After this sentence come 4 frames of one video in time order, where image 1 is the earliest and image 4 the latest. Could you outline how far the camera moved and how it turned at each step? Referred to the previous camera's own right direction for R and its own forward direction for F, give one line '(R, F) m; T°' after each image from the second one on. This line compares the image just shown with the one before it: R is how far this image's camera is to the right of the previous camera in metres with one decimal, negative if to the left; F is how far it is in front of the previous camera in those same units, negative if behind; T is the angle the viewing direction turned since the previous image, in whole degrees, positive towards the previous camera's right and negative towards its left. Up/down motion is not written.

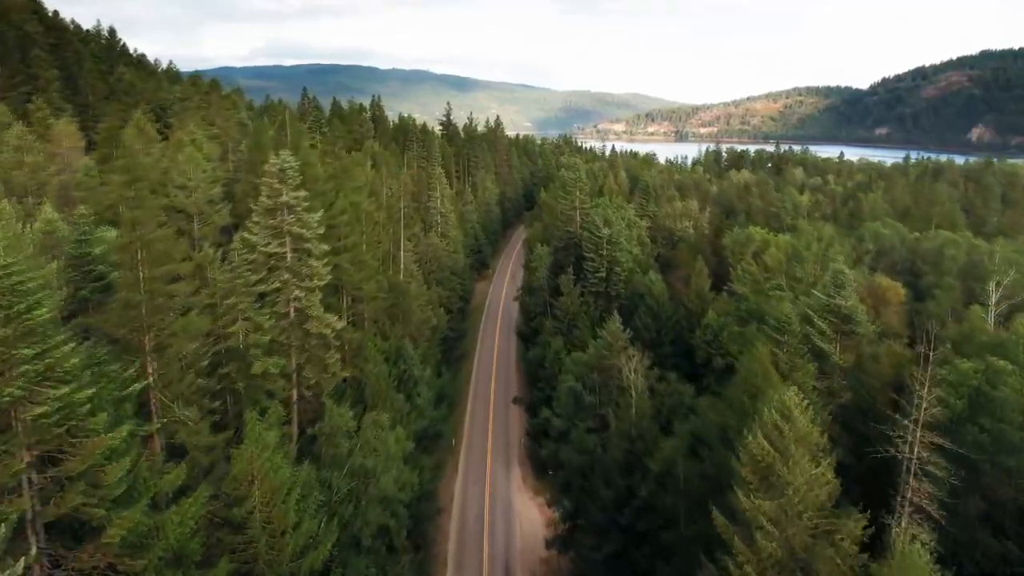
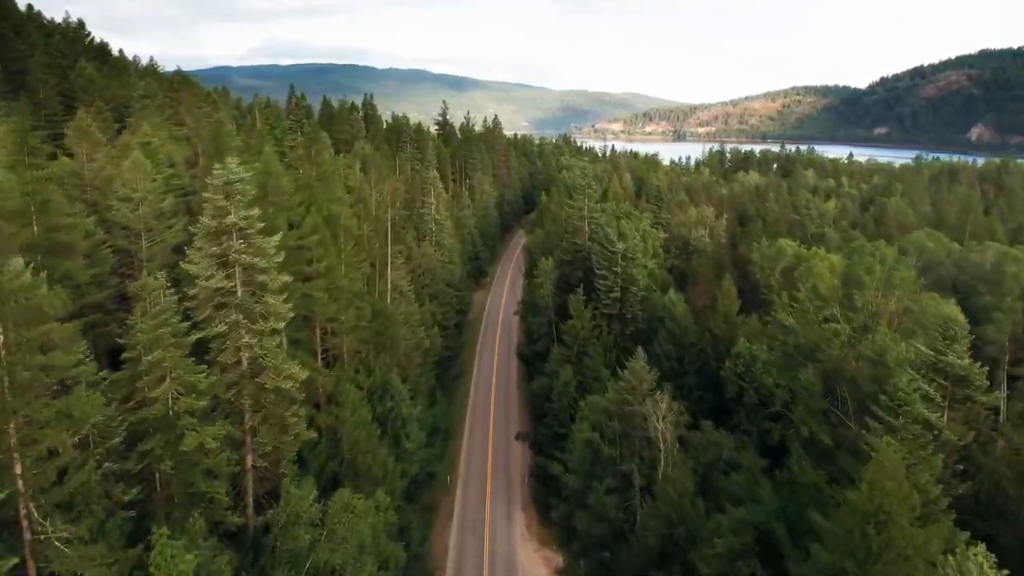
(-0.3, +6.2) m; 0°
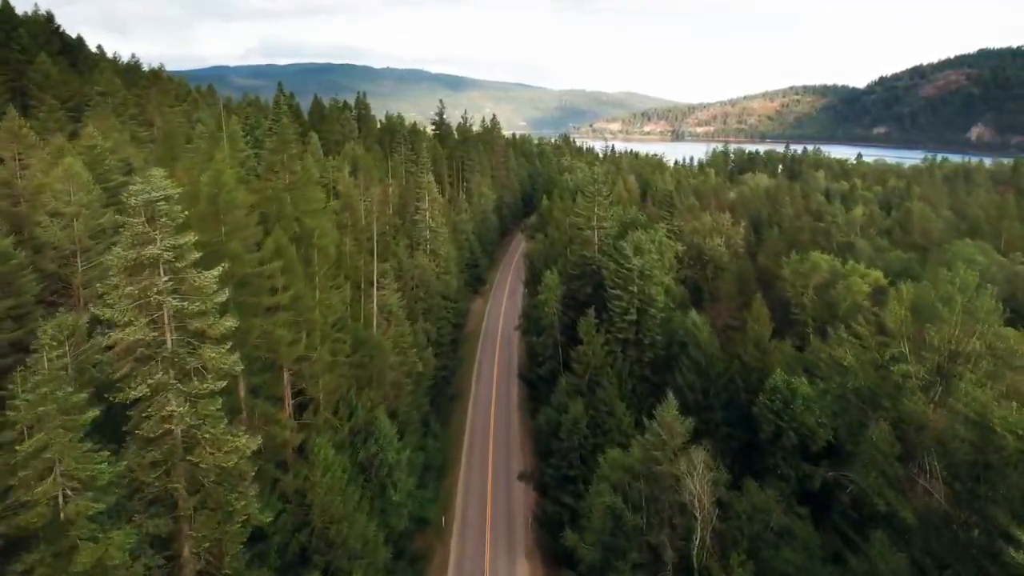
(-0.3, +5.5) m; 0°
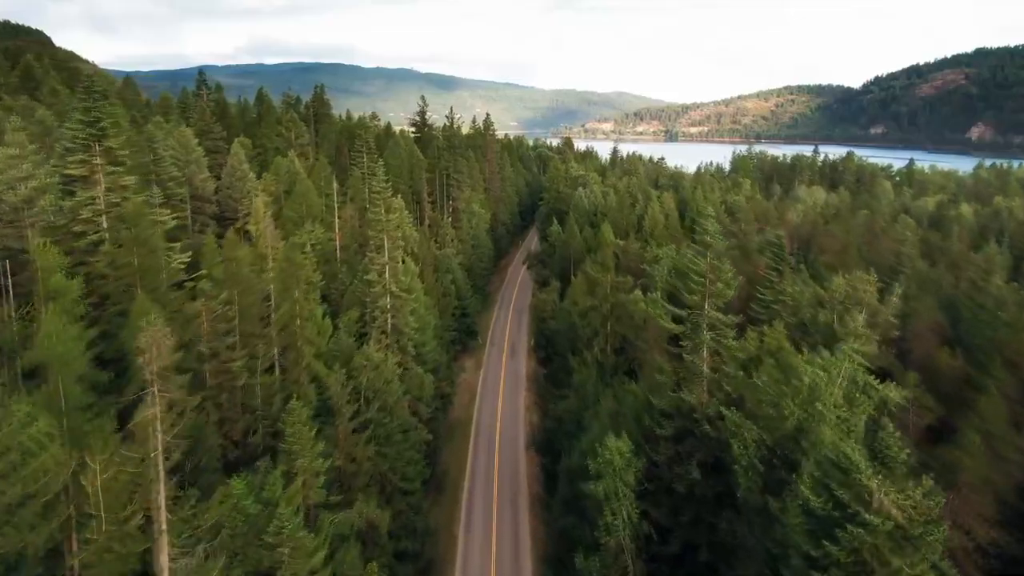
(-1.1, +26.0) m; +1°
